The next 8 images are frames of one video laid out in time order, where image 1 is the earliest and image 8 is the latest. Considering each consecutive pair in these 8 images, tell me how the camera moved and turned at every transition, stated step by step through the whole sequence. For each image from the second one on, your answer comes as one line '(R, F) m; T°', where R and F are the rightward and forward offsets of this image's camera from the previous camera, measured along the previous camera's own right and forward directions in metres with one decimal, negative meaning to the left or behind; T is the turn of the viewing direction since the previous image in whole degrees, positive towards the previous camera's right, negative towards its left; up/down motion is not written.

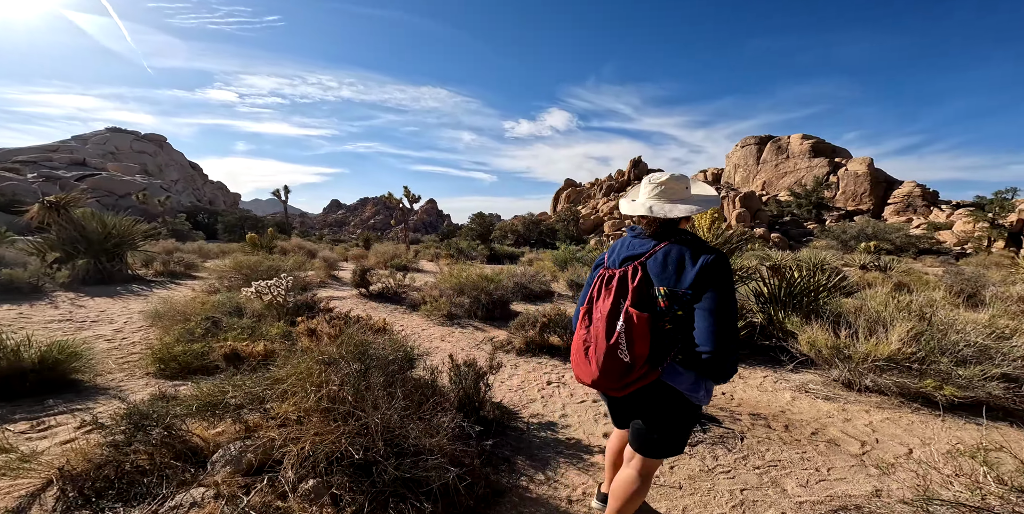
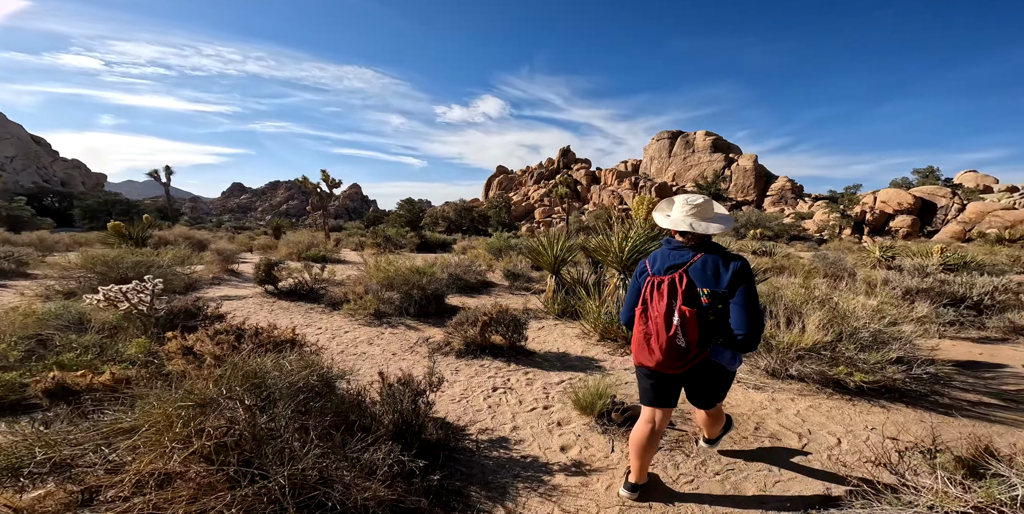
(-0.1, +0.5) m; +9°
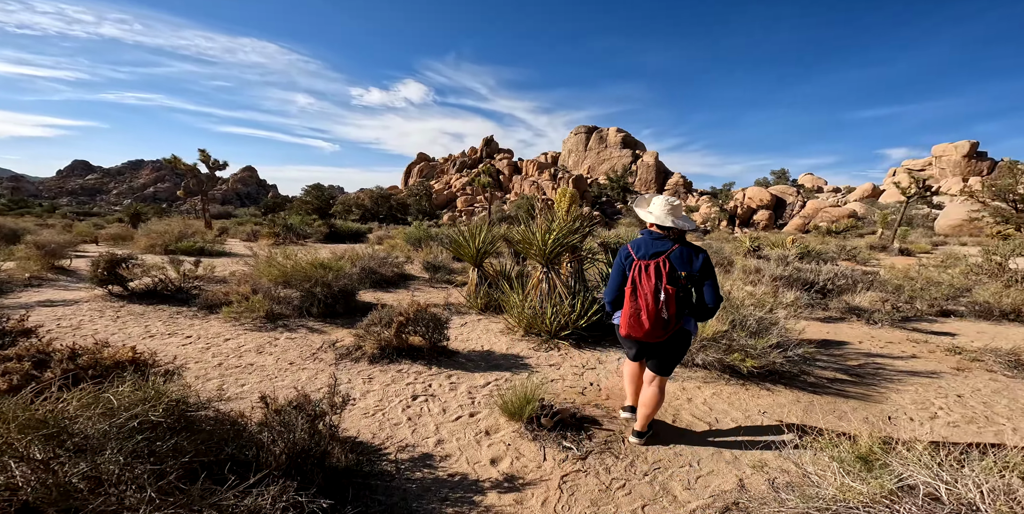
(0.0, +0.3) m; +10°
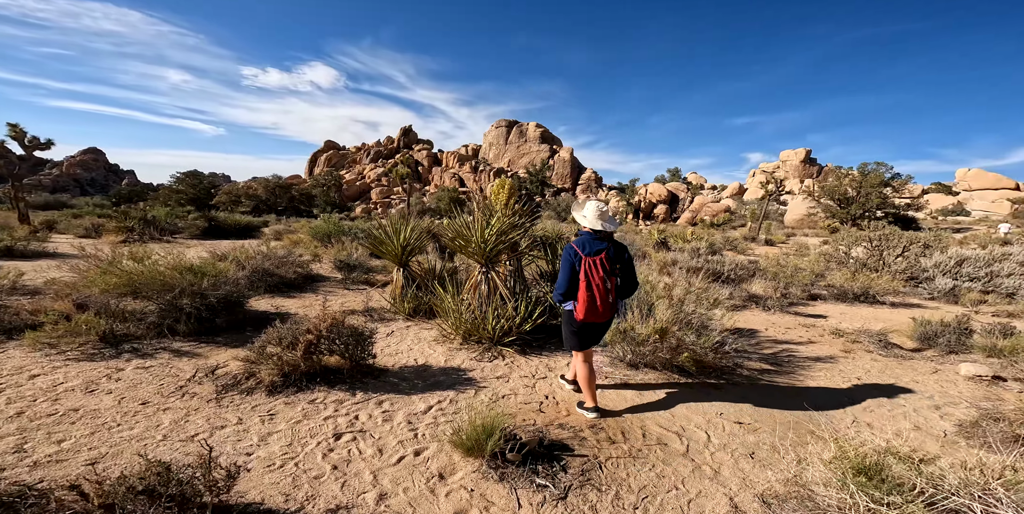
(-0.3, +0.6) m; +12°
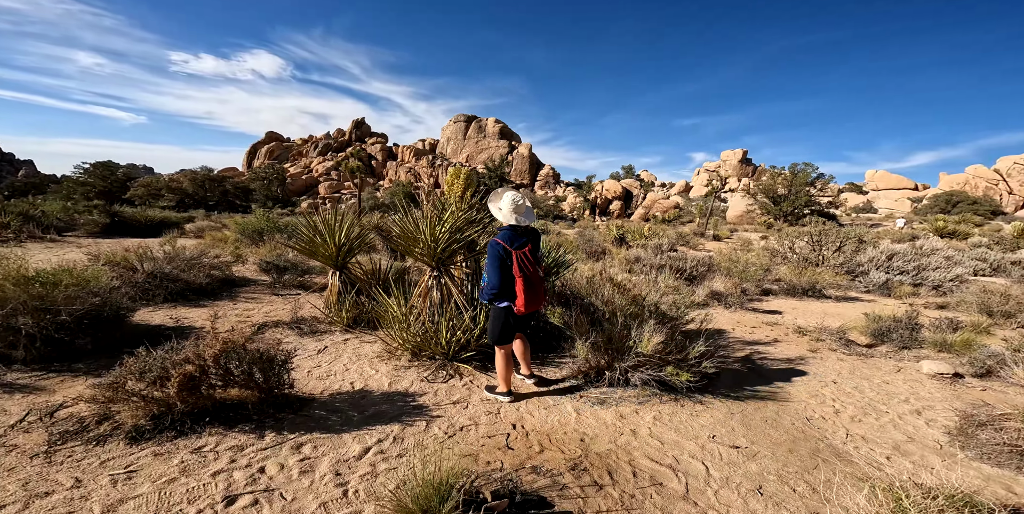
(-0.1, +0.6) m; +6°
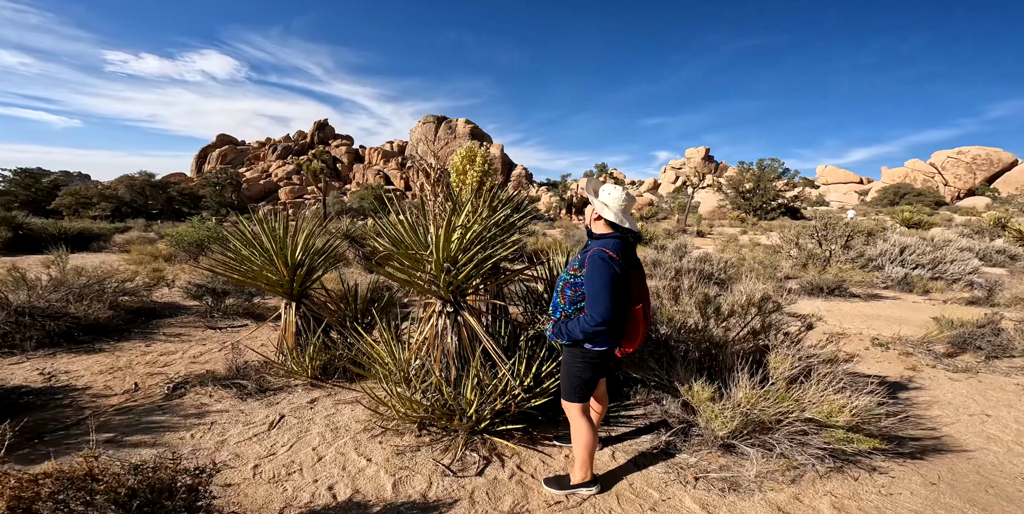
(-0.5, +1.4) m; +4°
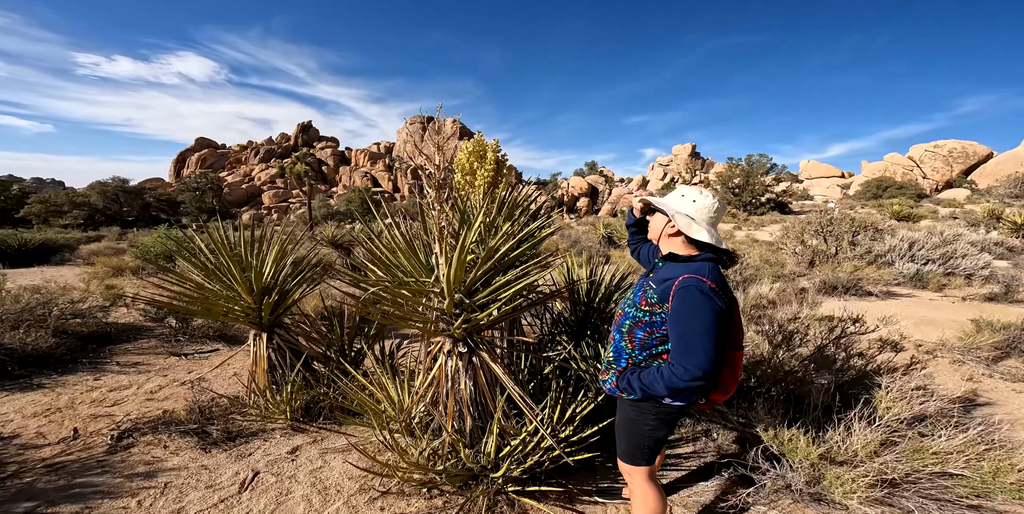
(-0.2, +0.6) m; +1°
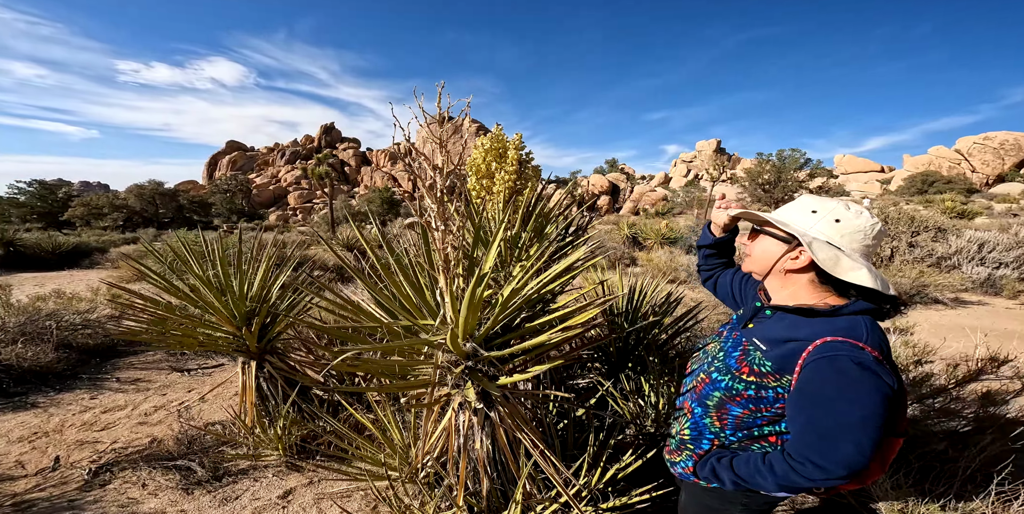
(0.0, +0.4) m; -3°
